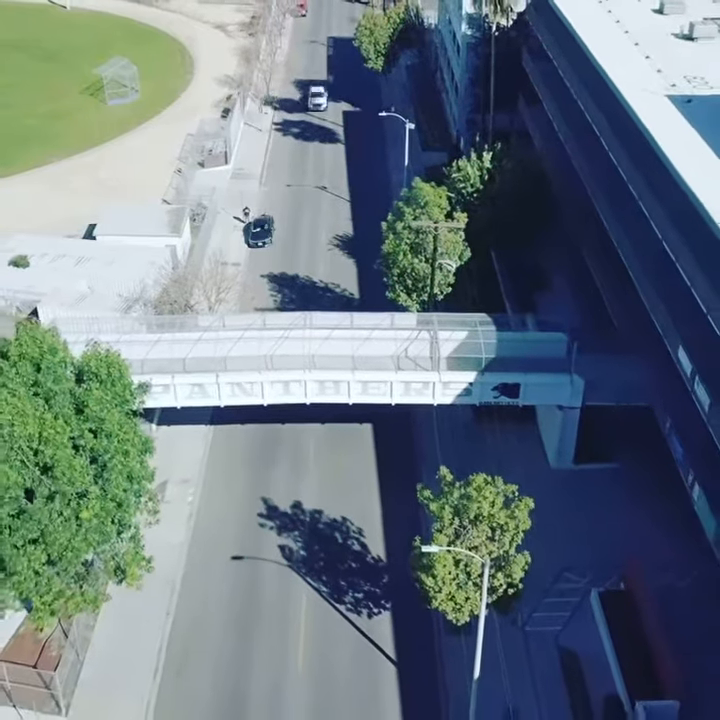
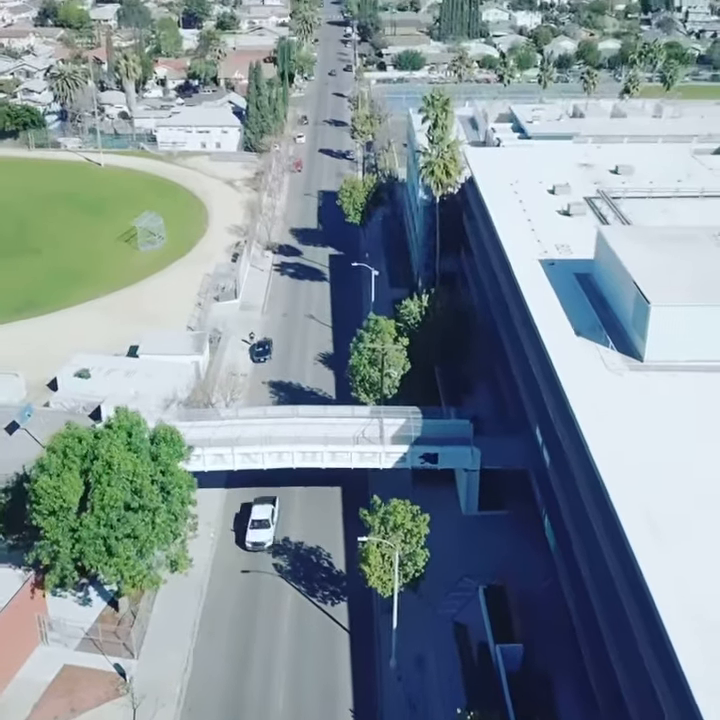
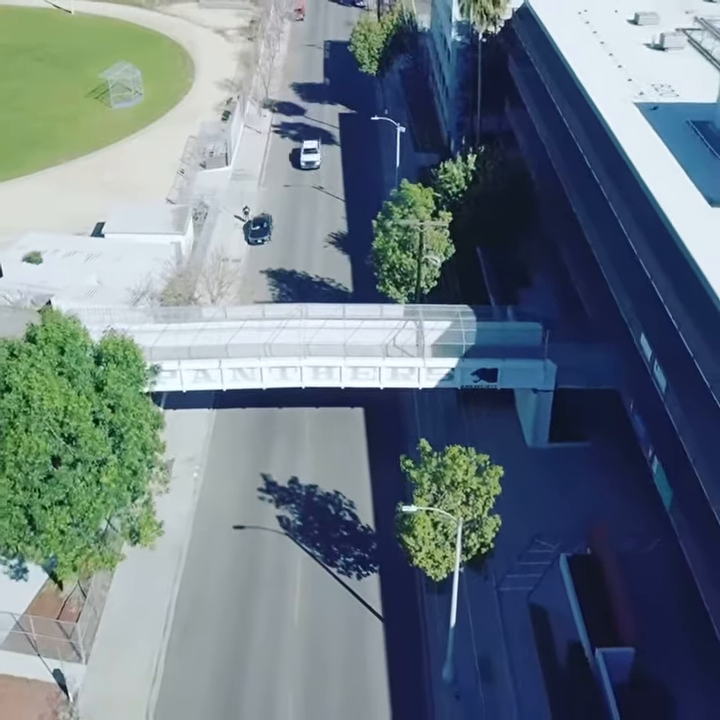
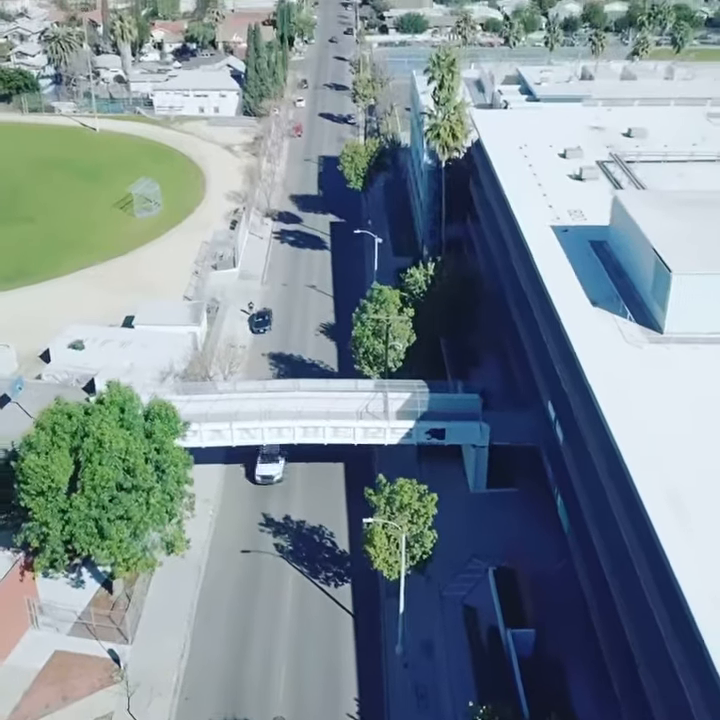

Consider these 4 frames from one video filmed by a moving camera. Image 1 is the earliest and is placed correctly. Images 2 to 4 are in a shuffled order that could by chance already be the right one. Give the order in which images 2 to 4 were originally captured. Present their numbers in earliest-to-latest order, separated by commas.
3, 4, 2
